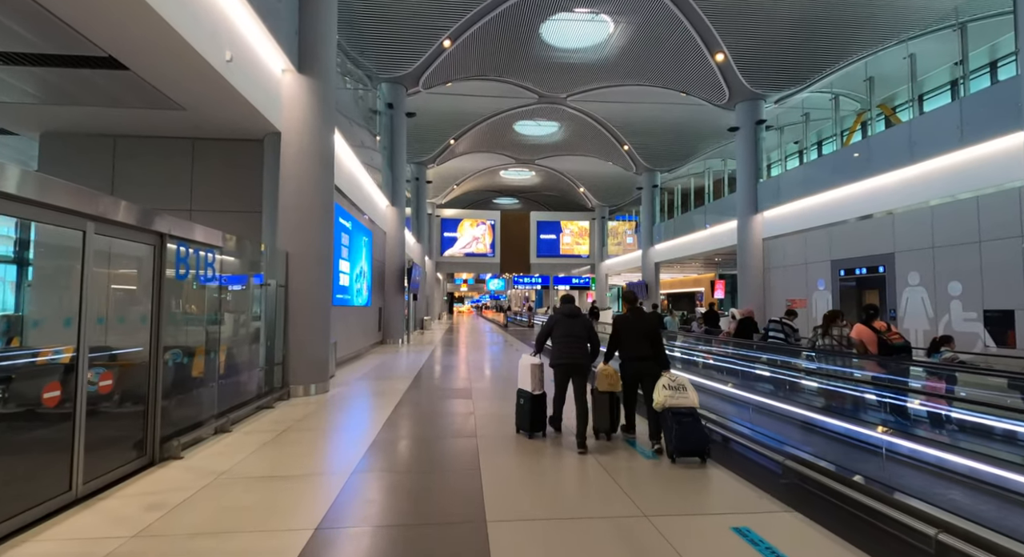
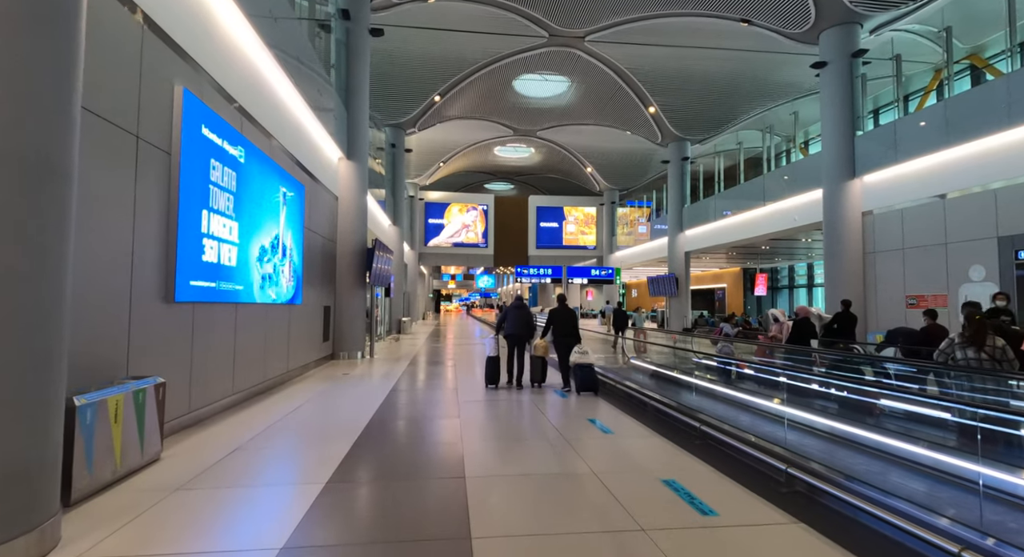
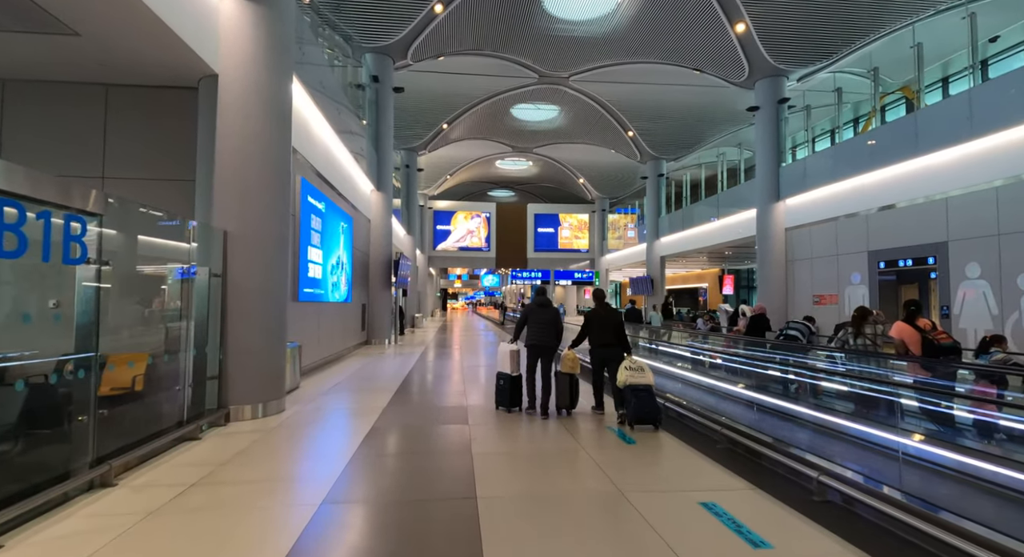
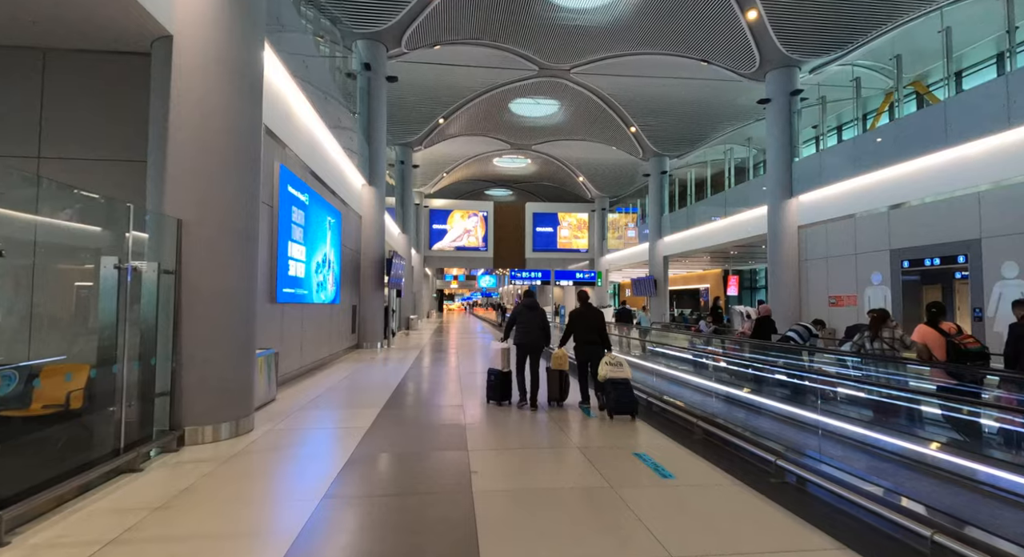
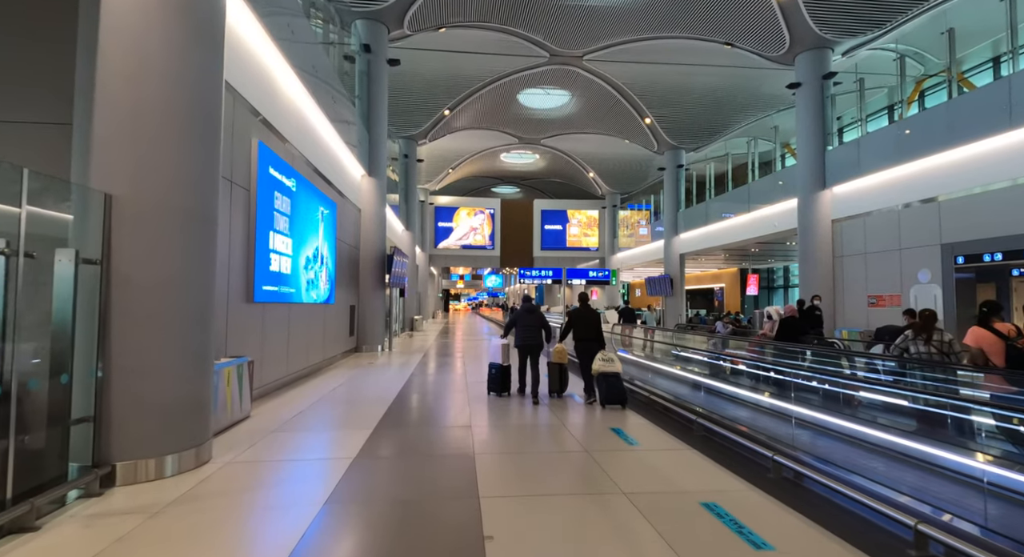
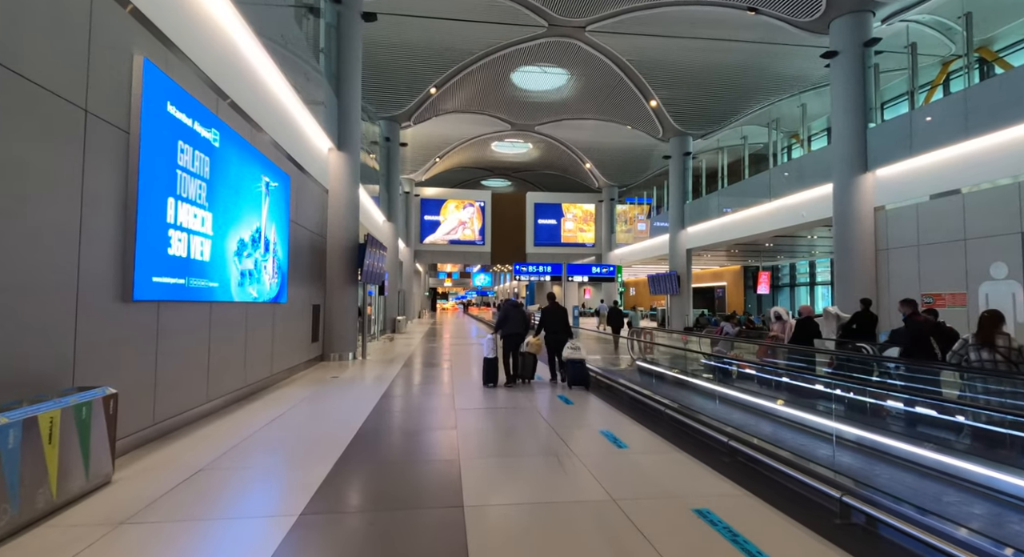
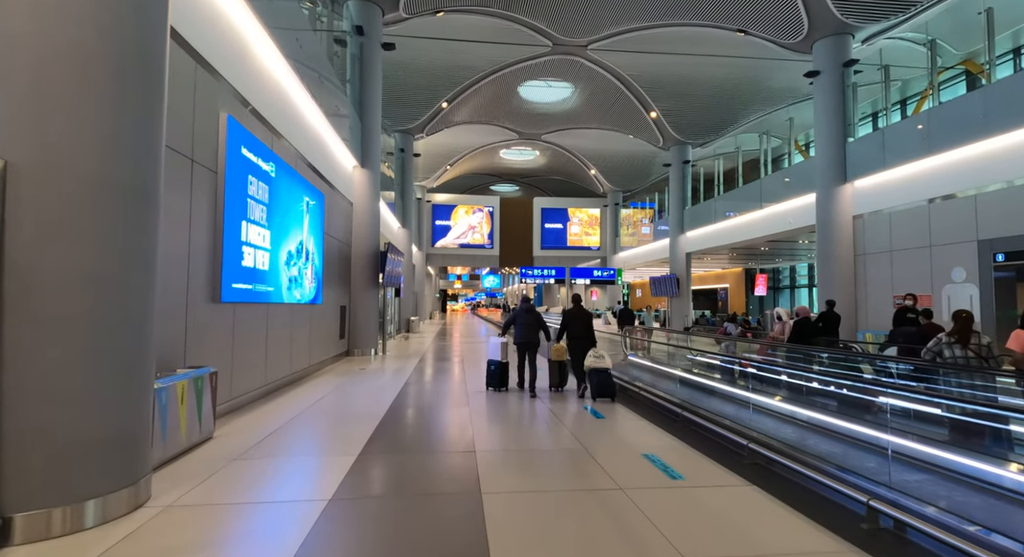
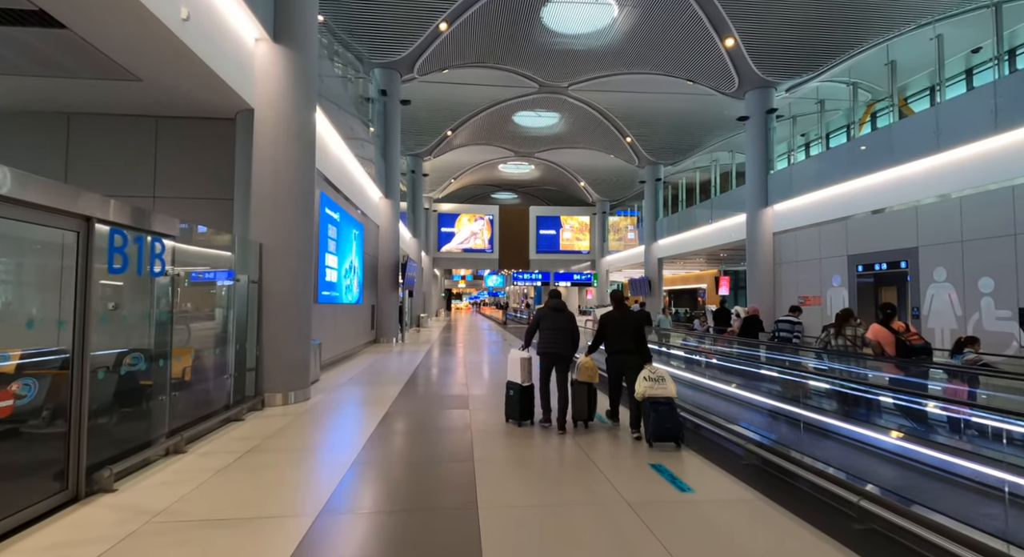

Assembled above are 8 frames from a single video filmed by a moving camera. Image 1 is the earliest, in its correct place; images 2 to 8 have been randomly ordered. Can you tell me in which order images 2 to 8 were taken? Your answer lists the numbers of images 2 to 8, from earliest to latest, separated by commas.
8, 3, 4, 5, 7, 2, 6
